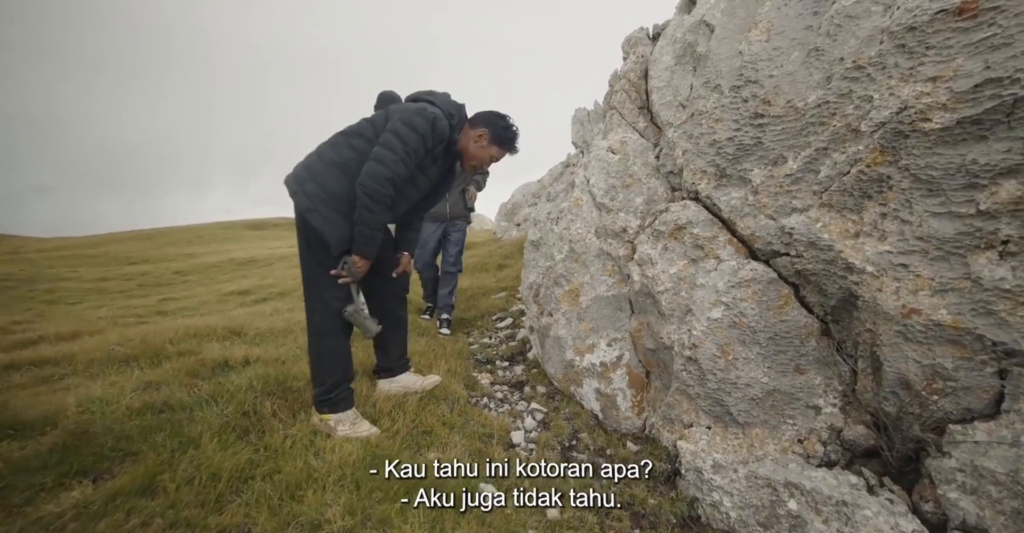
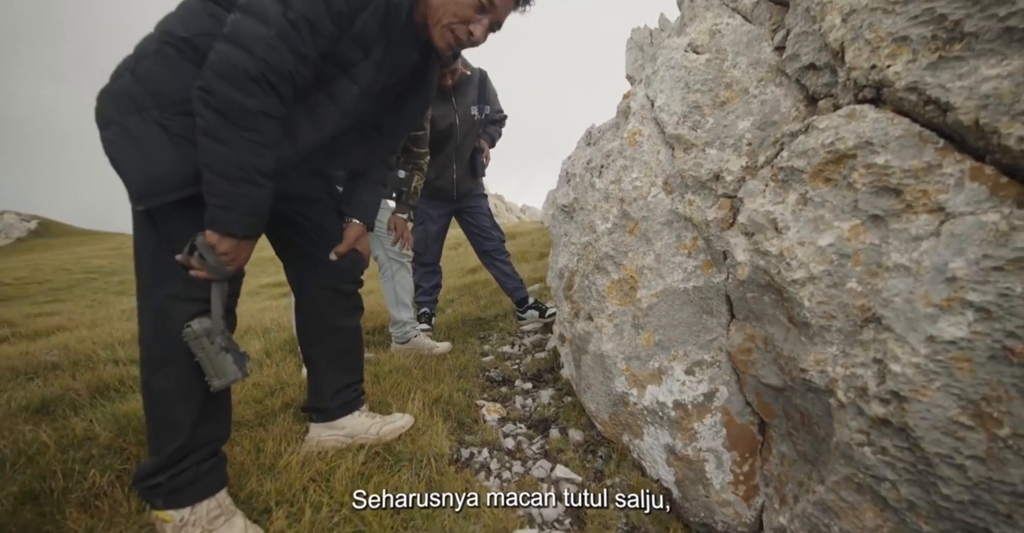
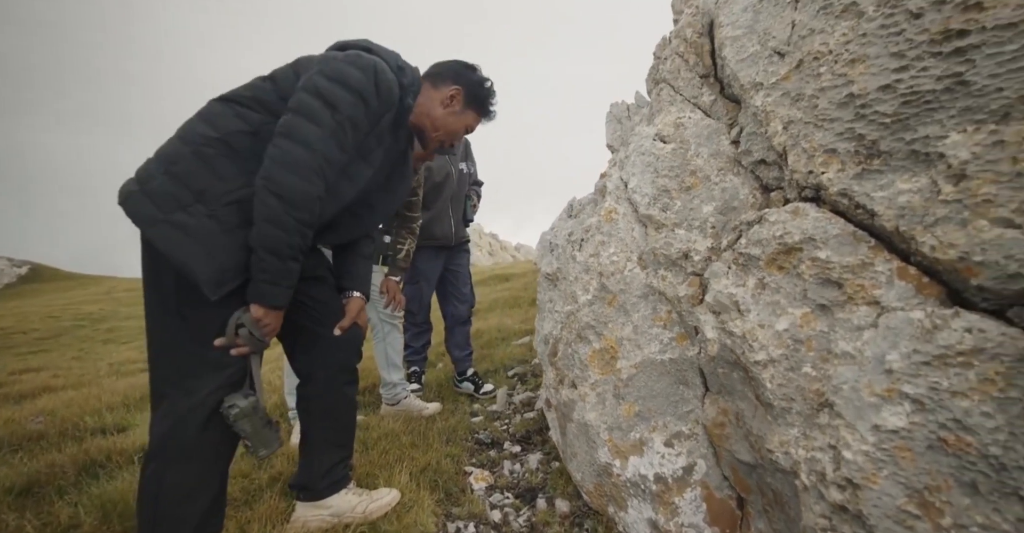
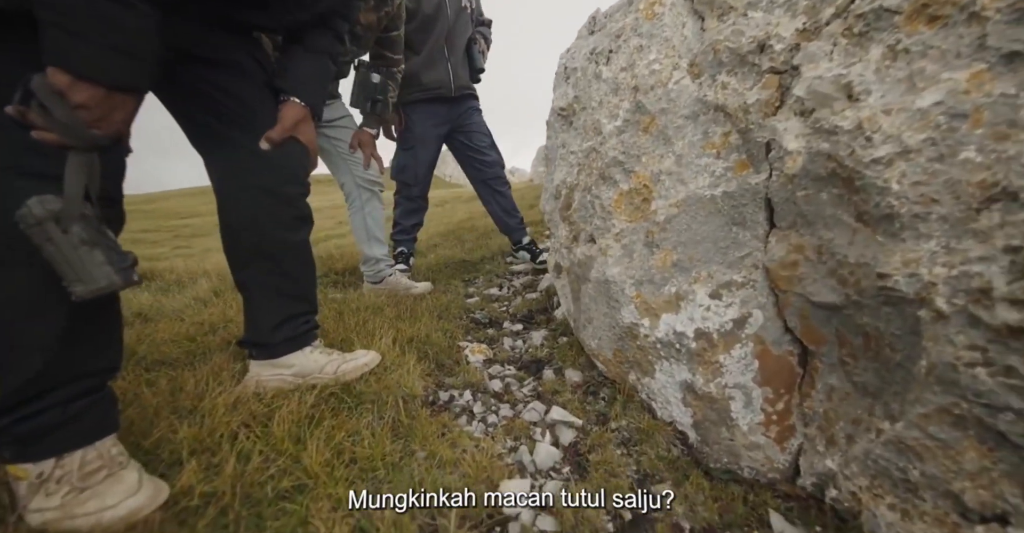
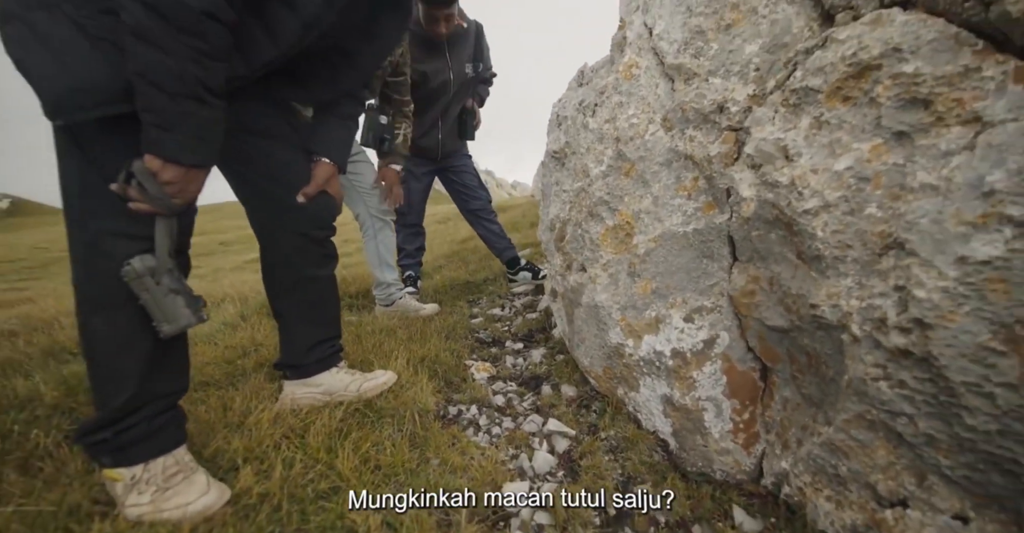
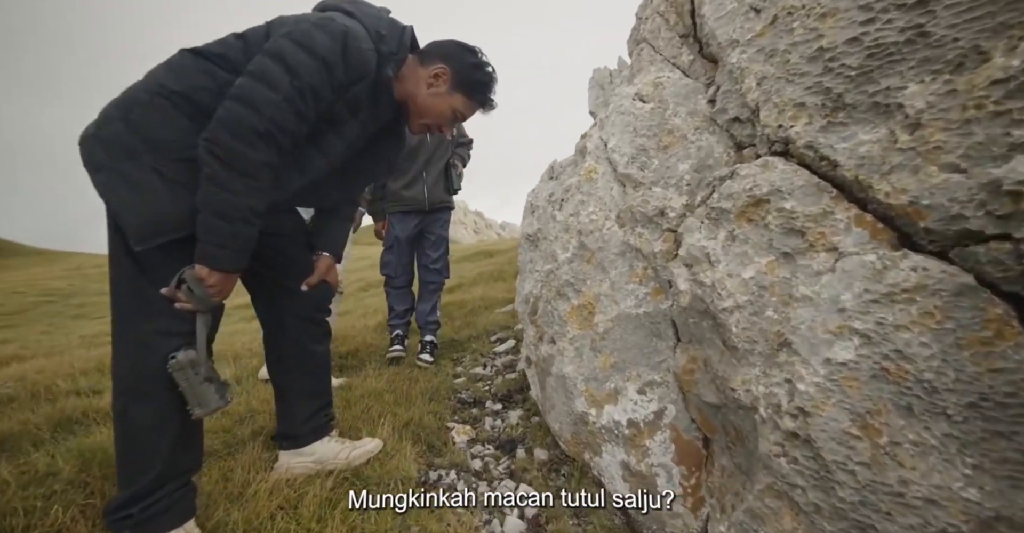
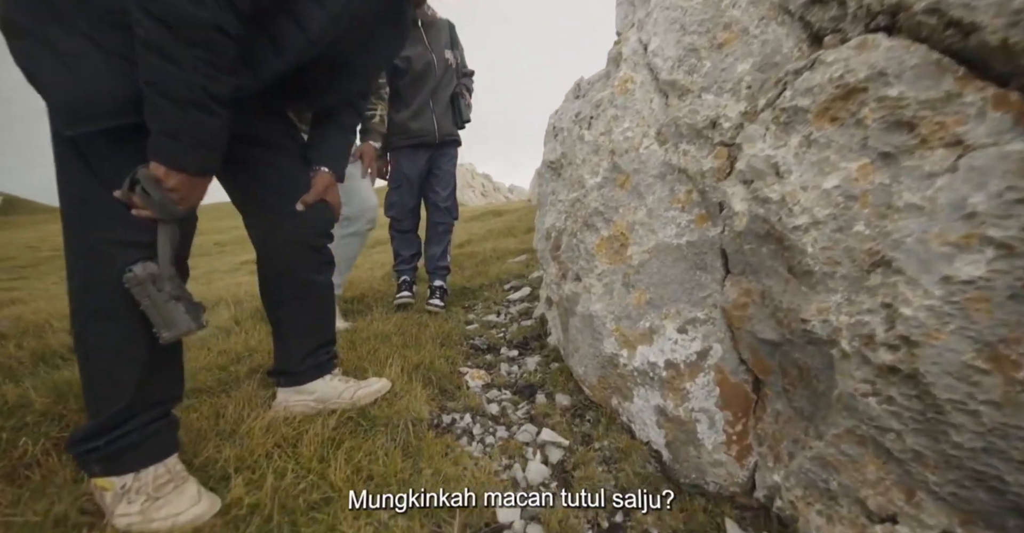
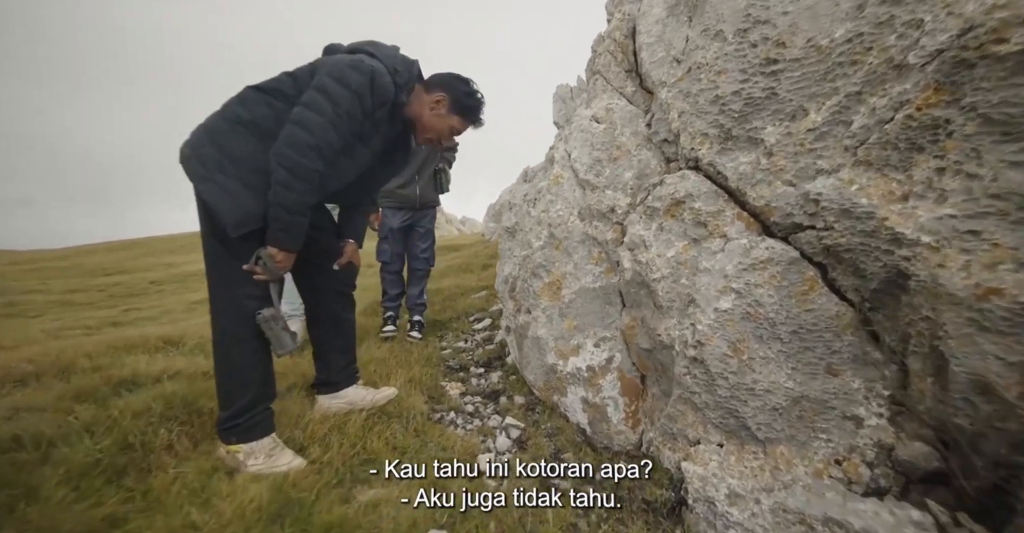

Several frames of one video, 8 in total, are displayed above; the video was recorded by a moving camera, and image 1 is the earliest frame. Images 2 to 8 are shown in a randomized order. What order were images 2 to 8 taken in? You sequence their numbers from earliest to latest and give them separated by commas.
8, 6, 7, 4, 5, 2, 3
